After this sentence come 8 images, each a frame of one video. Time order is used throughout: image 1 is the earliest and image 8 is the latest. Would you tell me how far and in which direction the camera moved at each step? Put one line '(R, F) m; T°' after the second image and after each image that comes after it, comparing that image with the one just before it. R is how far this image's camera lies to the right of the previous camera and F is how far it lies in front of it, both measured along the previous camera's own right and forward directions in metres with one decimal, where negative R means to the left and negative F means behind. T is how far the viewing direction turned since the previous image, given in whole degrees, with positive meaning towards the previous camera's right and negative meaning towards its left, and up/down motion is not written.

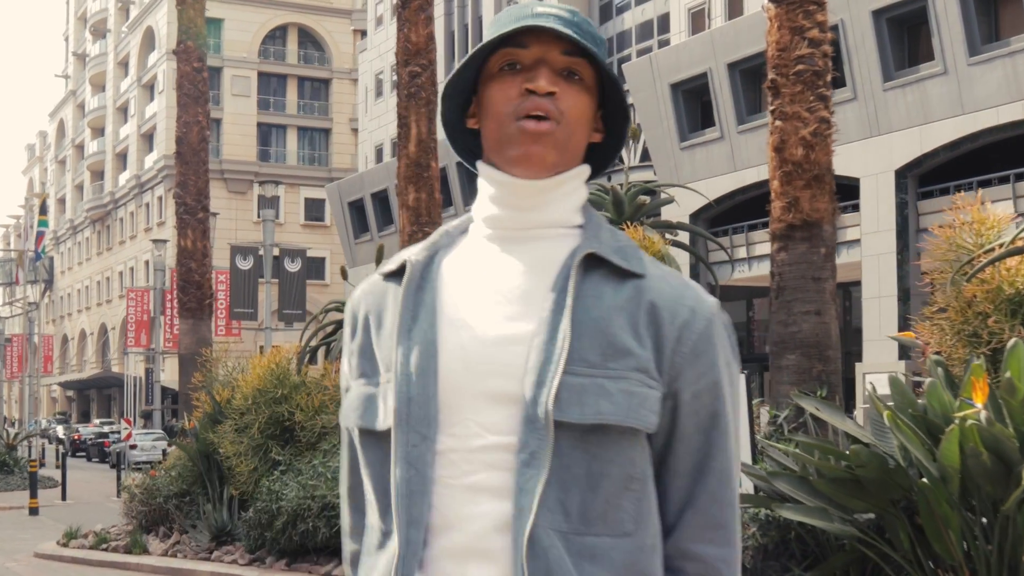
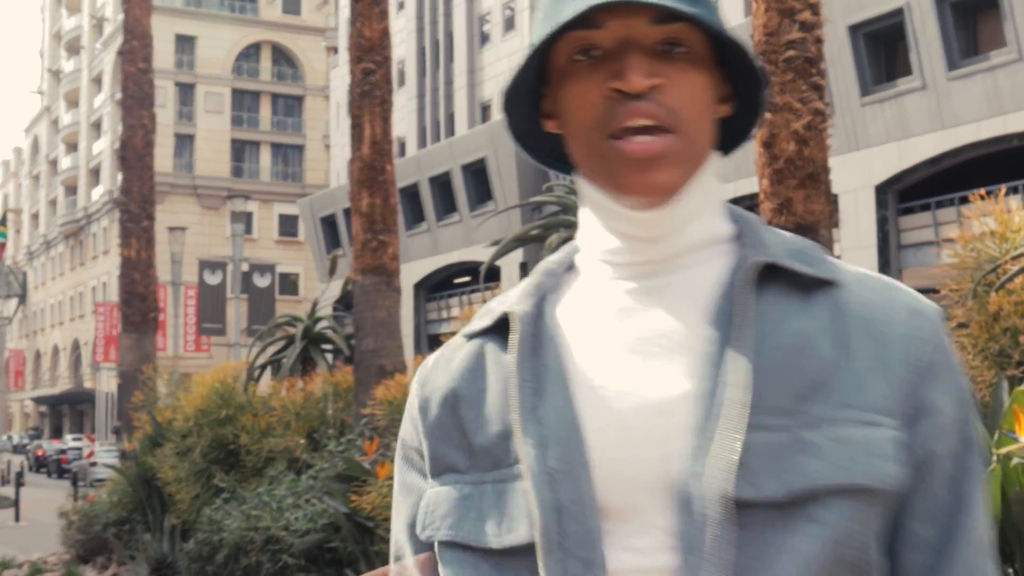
(+0.1, +0.6) m; +1°
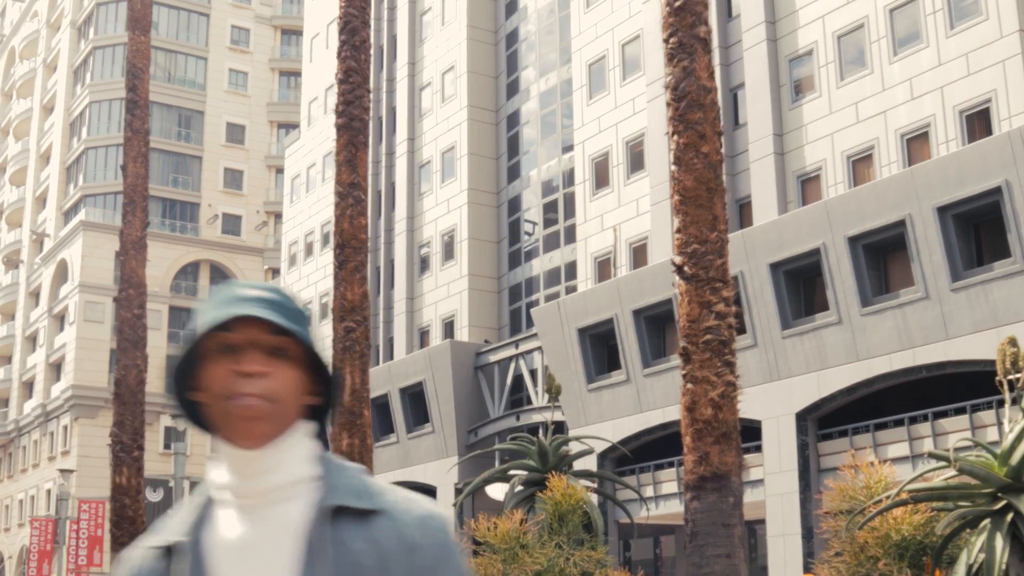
(-0.2, -1.1) m; +3°
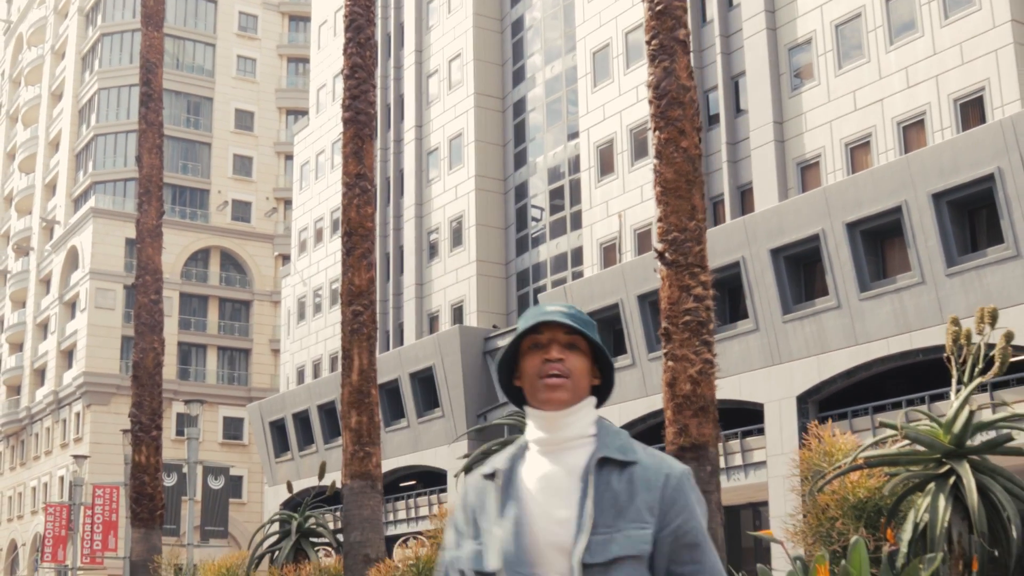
(+0.1, -0.7) m; 0°
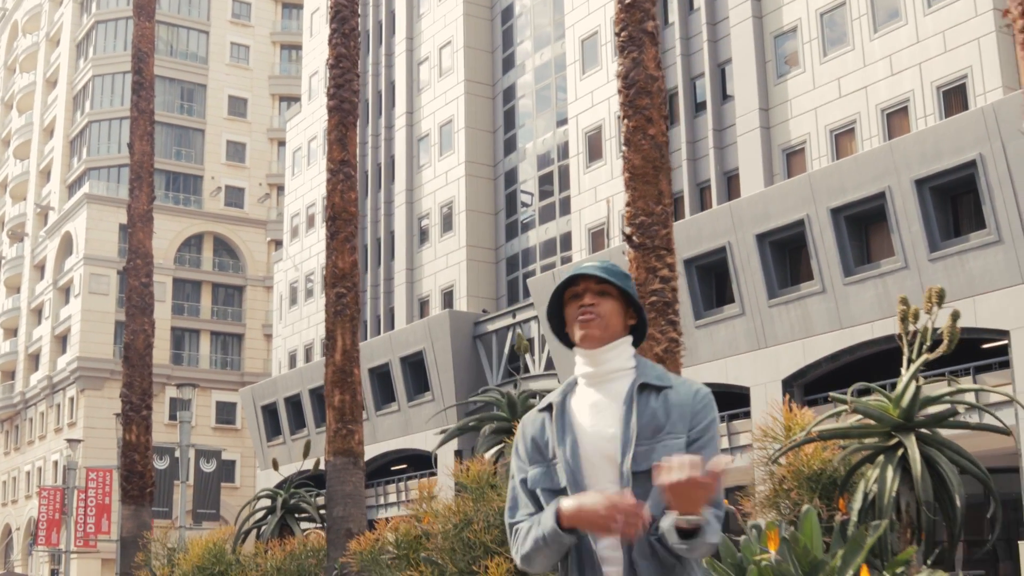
(+0.1, -0.3) m; 0°
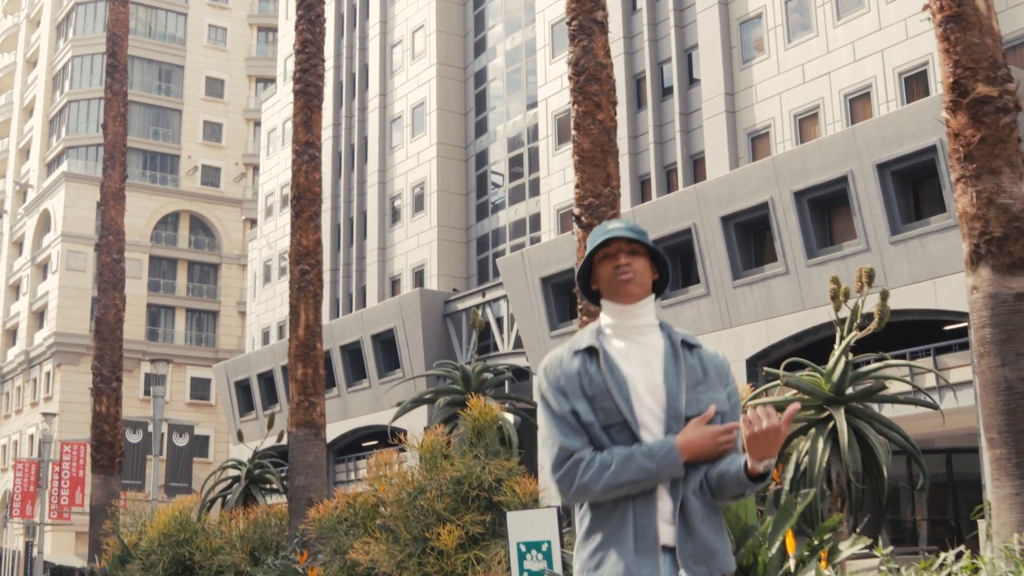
(+0.2, -0.4) m; +1°
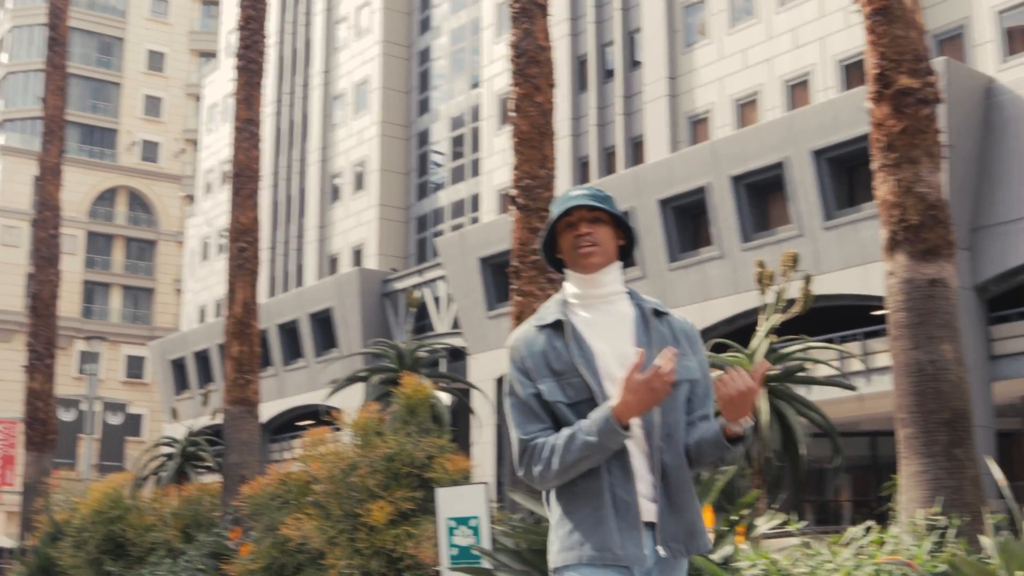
(+0.1, -0.2) m; +3°
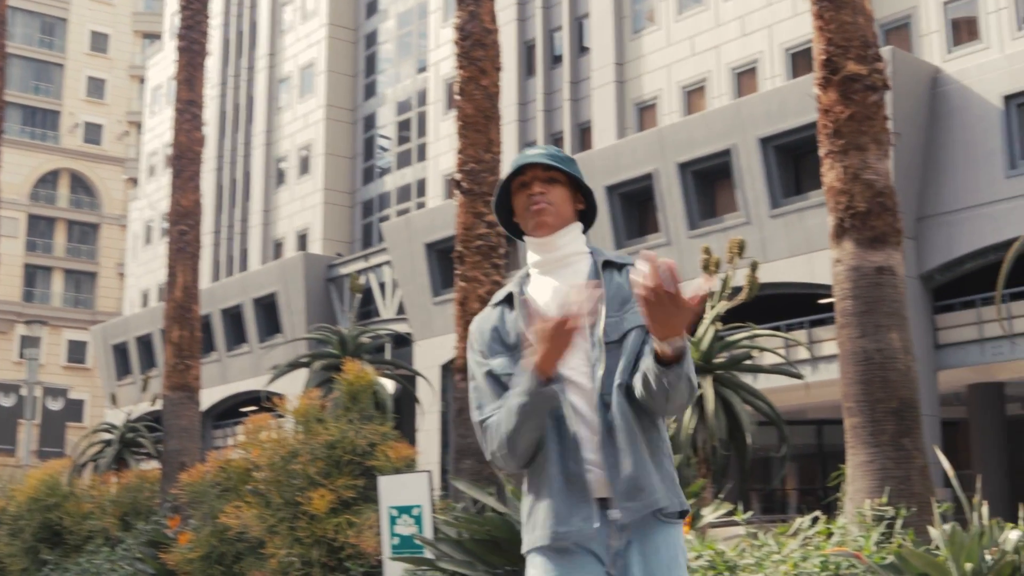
(0.0, +0.1) m; +2°
